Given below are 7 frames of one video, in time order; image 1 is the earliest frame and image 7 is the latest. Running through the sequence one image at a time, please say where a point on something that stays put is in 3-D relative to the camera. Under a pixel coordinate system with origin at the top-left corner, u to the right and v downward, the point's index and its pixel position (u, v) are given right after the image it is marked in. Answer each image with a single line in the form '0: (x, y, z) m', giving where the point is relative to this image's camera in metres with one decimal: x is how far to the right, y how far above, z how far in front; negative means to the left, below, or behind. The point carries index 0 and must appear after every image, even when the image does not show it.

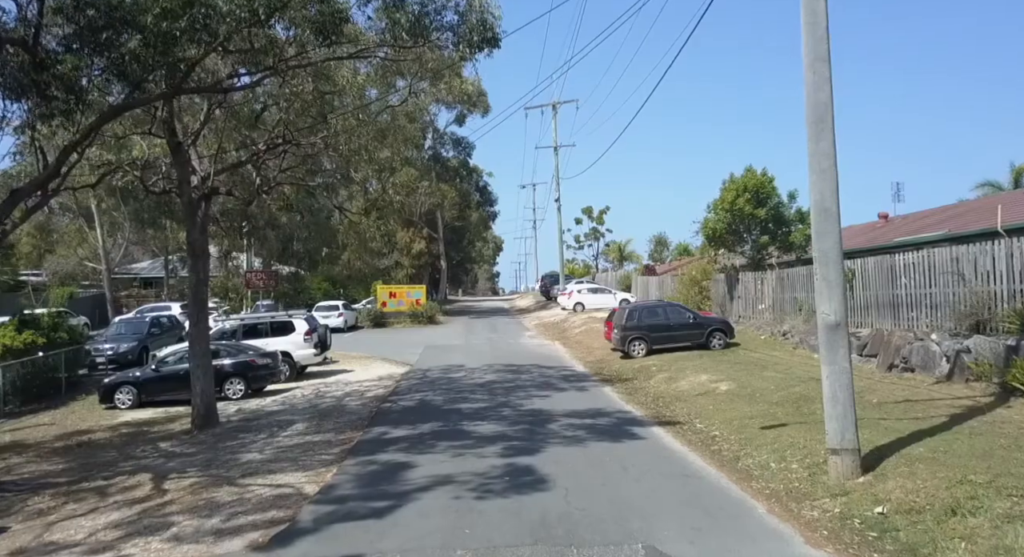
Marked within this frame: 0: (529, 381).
0: (+0.4, -2.5, +18.9) m
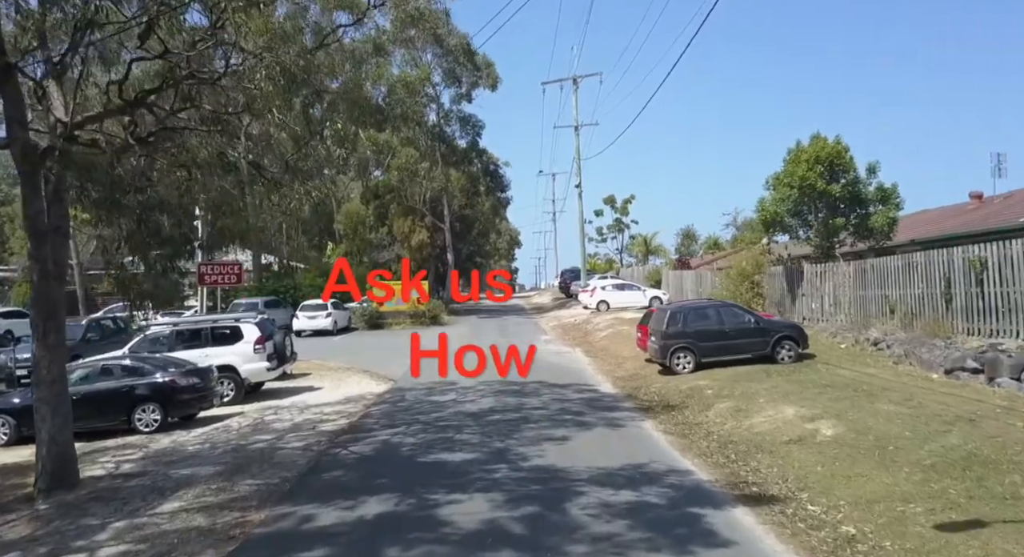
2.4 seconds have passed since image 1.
0: (+0.5, -2.4, +13.9) m
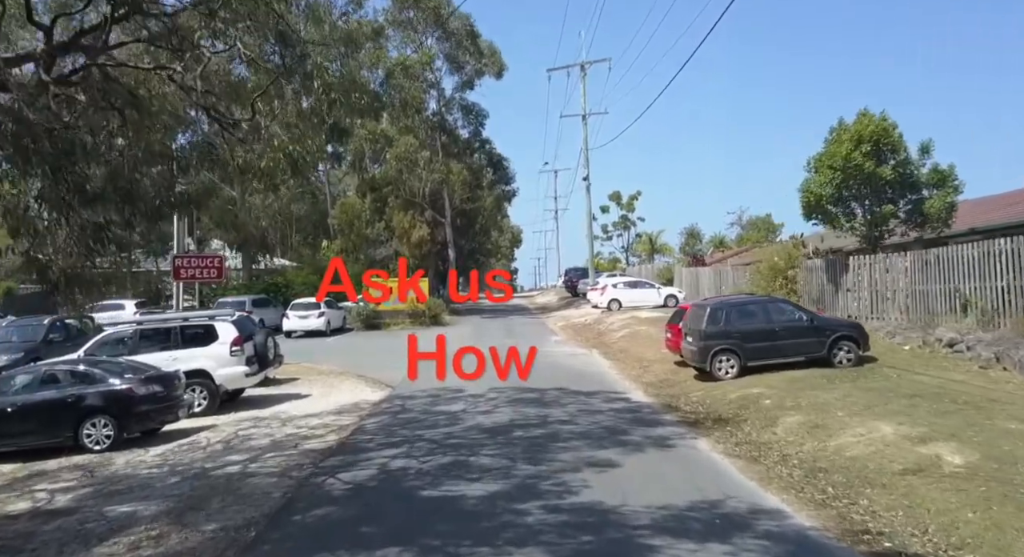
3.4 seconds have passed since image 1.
0: (+0.9, -2.2, +11.6) m
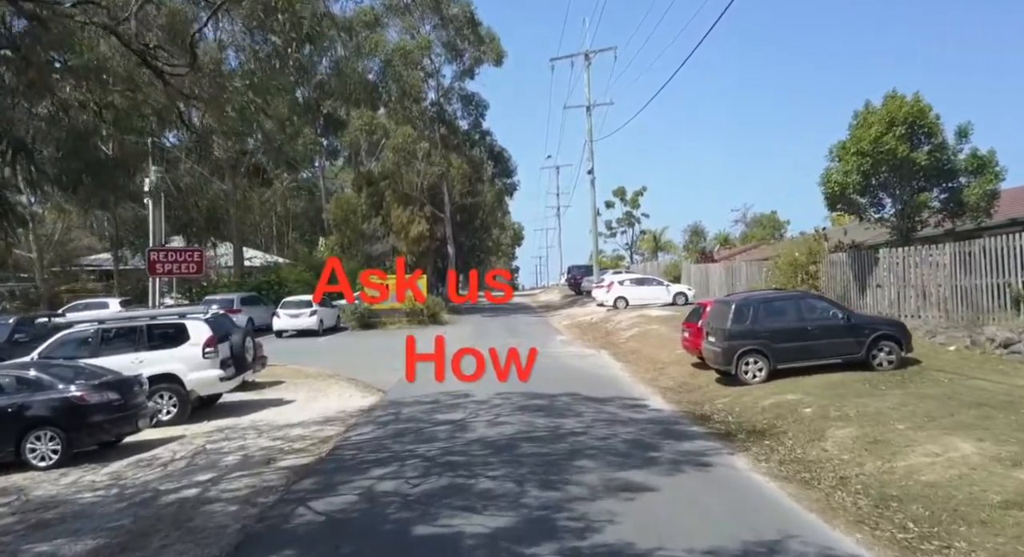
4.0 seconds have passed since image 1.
0: (+0.9, -2.1, +10.0) m
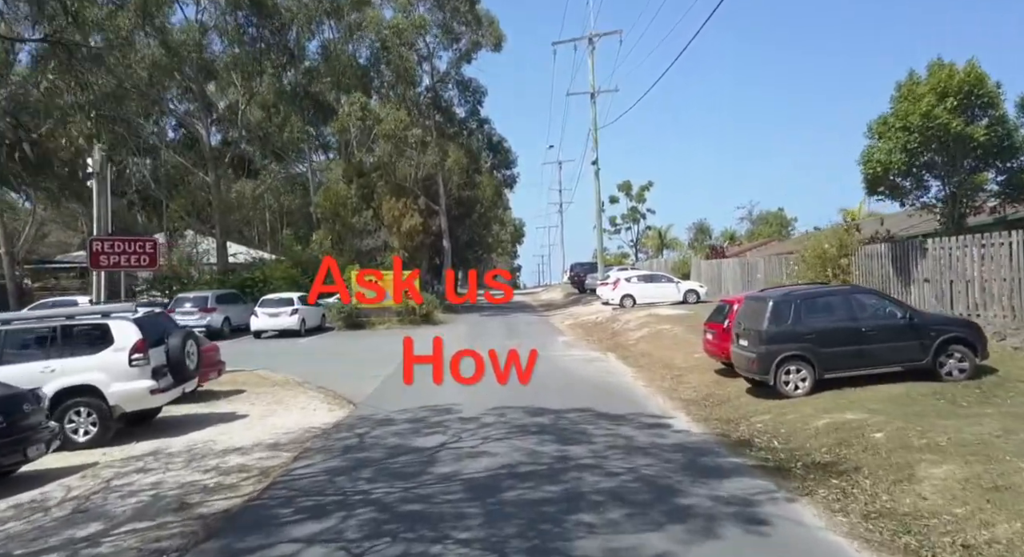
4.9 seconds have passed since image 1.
0: (+0.8, -2.0, +7.6) m
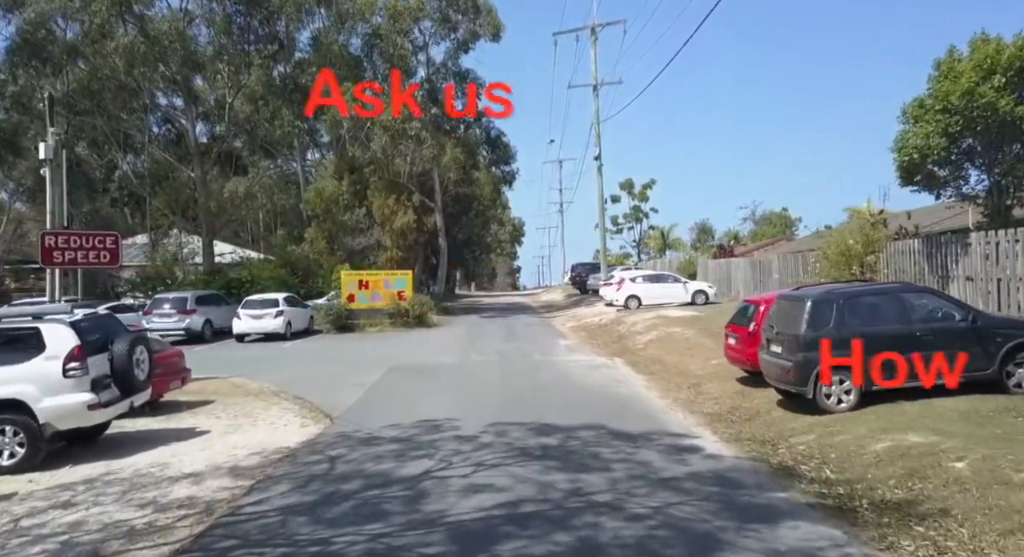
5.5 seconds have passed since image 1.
0: (+0.8, -1.9, +6.0) m
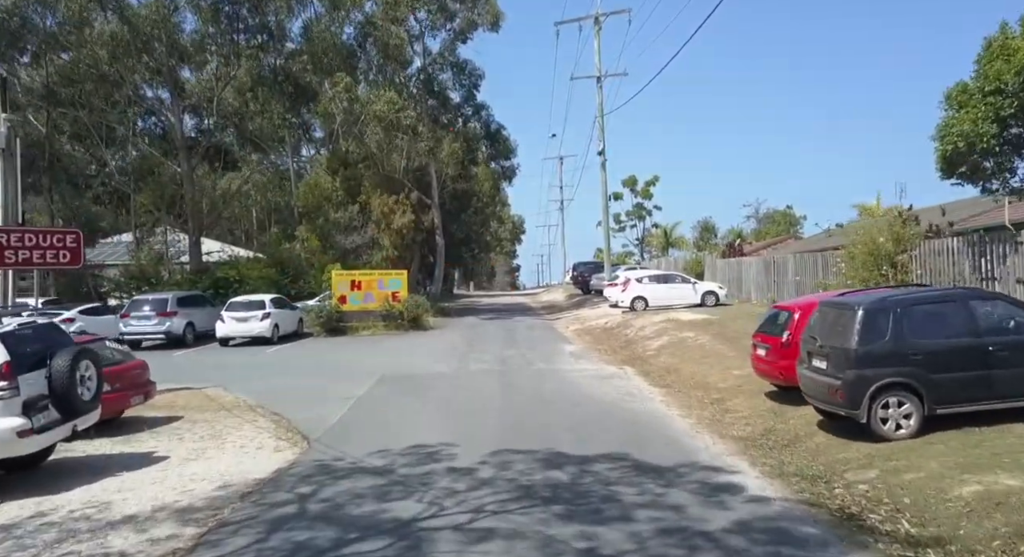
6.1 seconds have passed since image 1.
0: (+0.8, -2.0, +4.6) m
